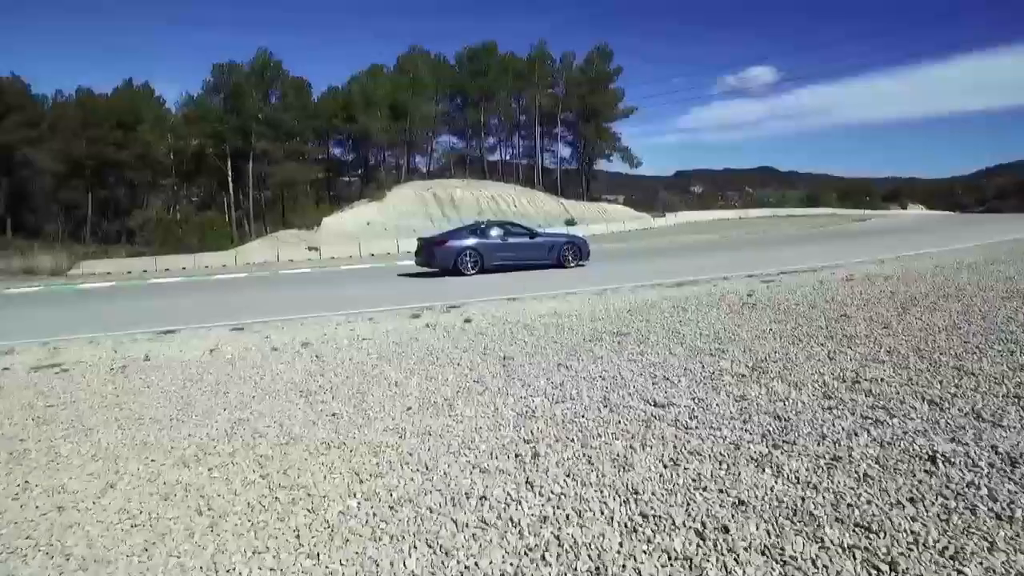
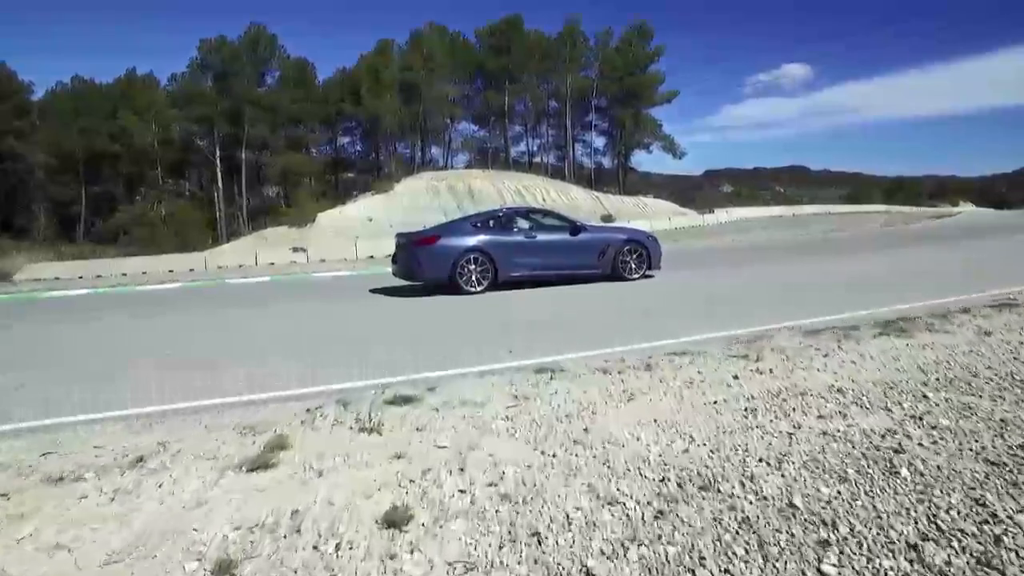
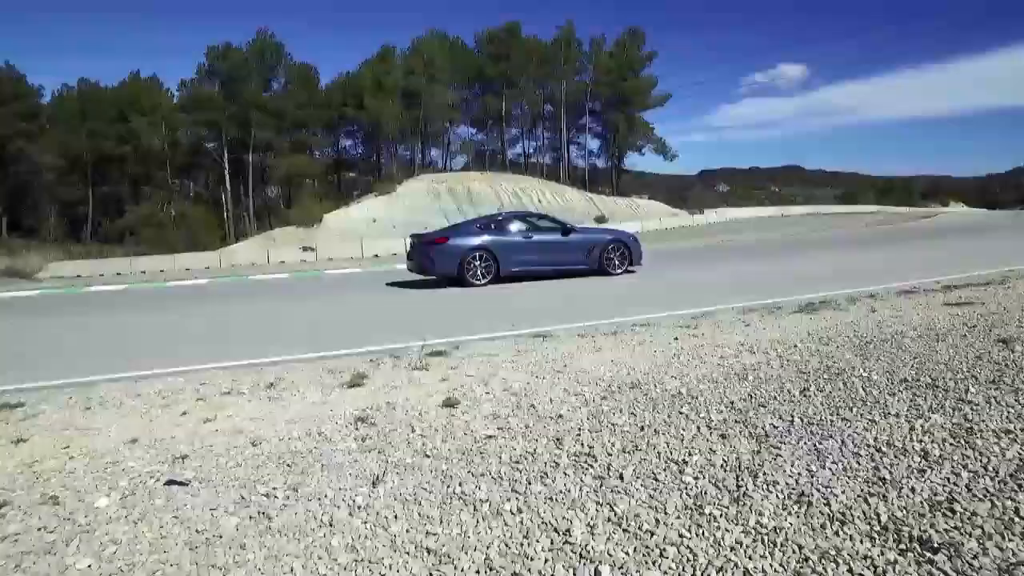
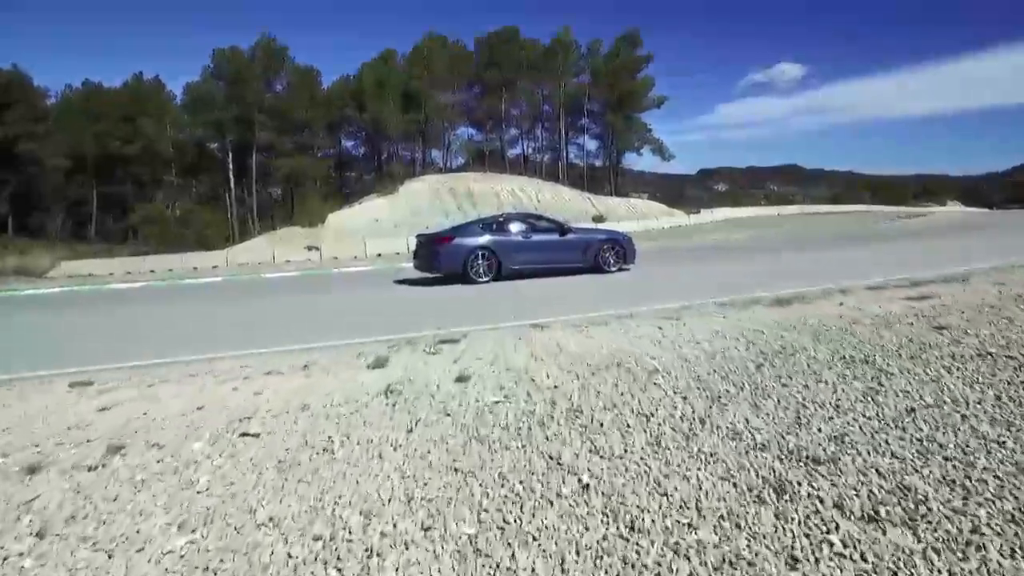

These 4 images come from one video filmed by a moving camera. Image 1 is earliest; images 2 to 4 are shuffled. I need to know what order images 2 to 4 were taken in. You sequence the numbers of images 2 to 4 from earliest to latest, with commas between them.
4, 3, 2
